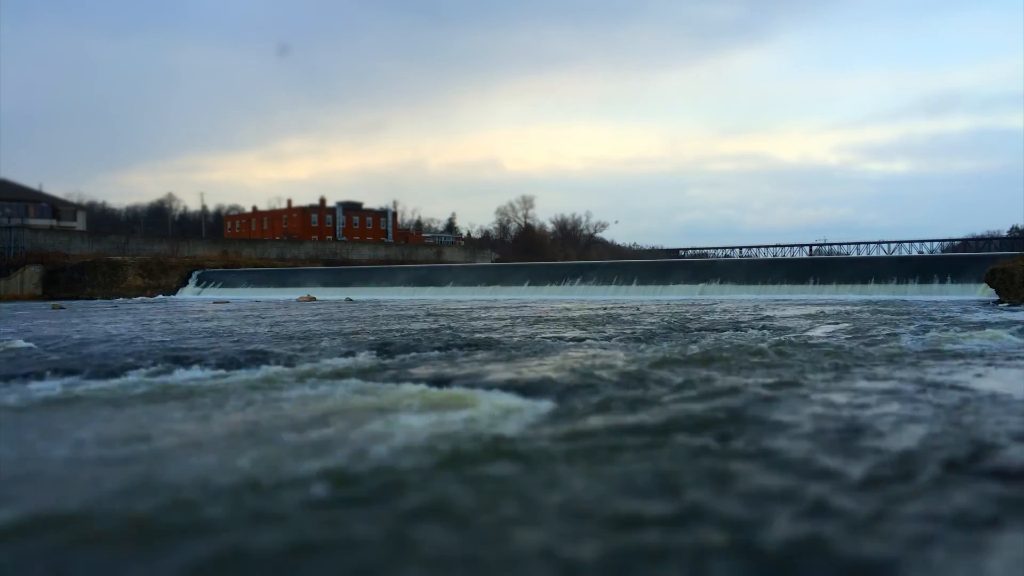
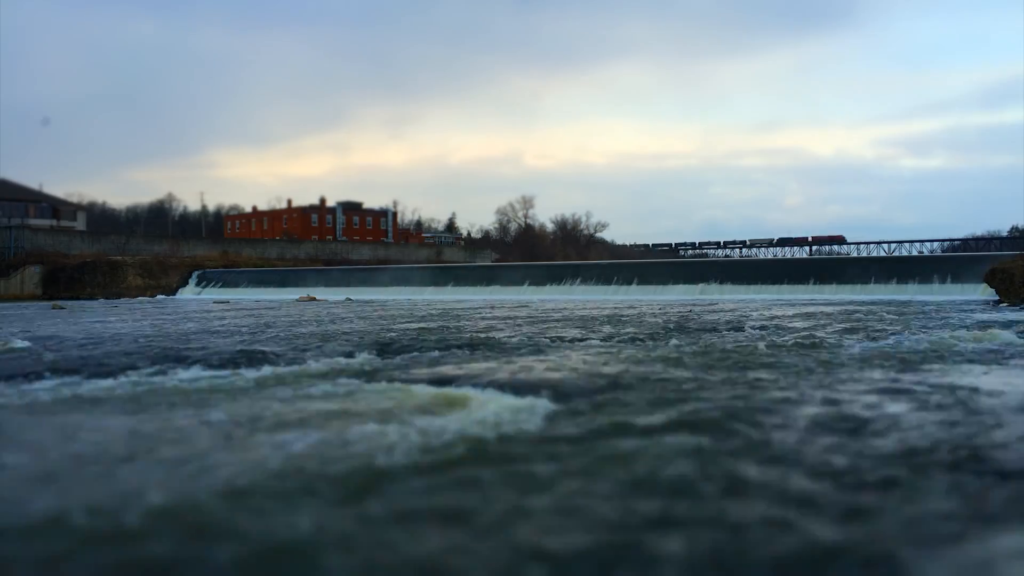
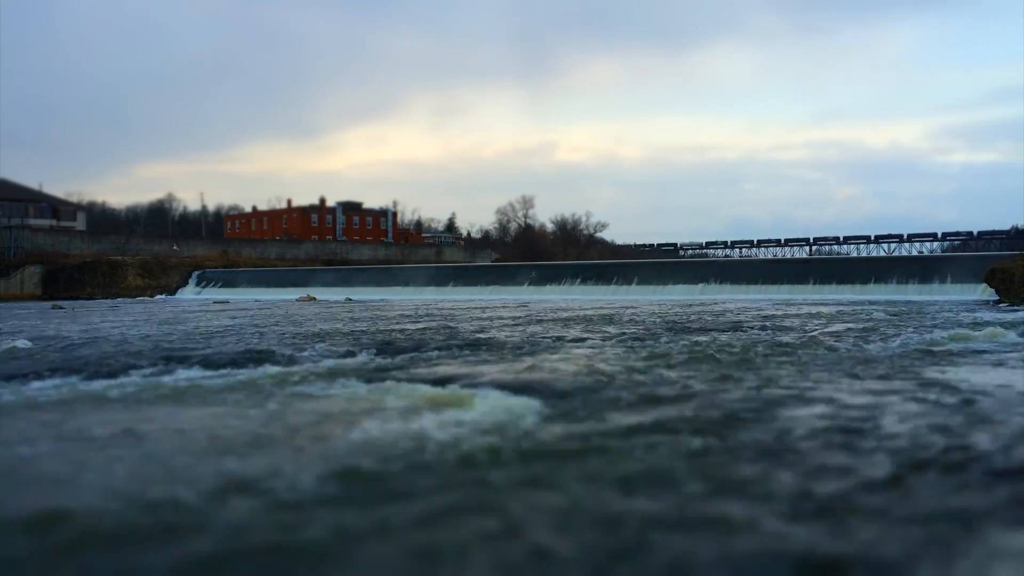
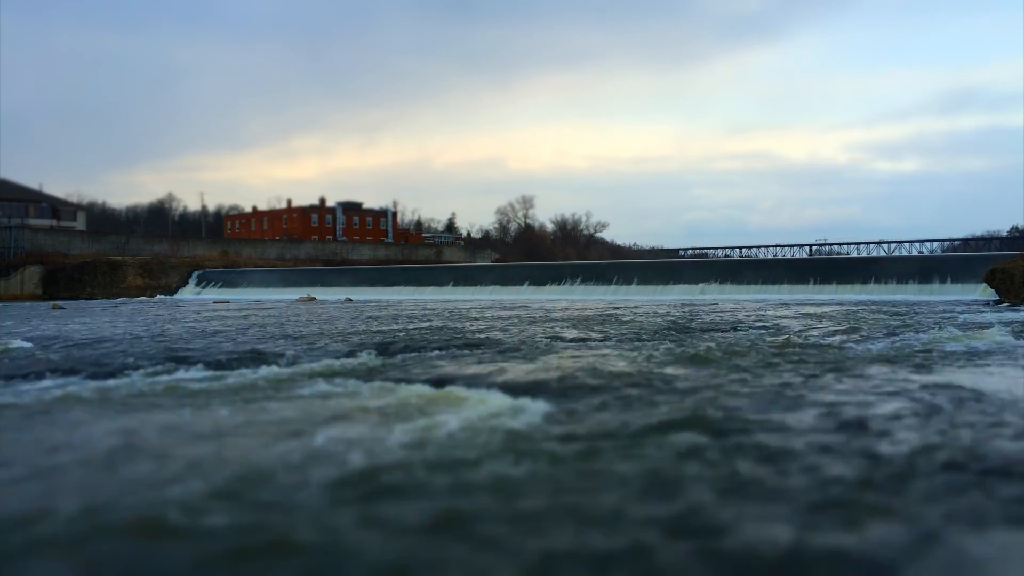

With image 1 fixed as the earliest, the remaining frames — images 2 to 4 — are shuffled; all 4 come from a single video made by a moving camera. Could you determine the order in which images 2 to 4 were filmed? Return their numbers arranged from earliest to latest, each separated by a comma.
4, 2, 3
